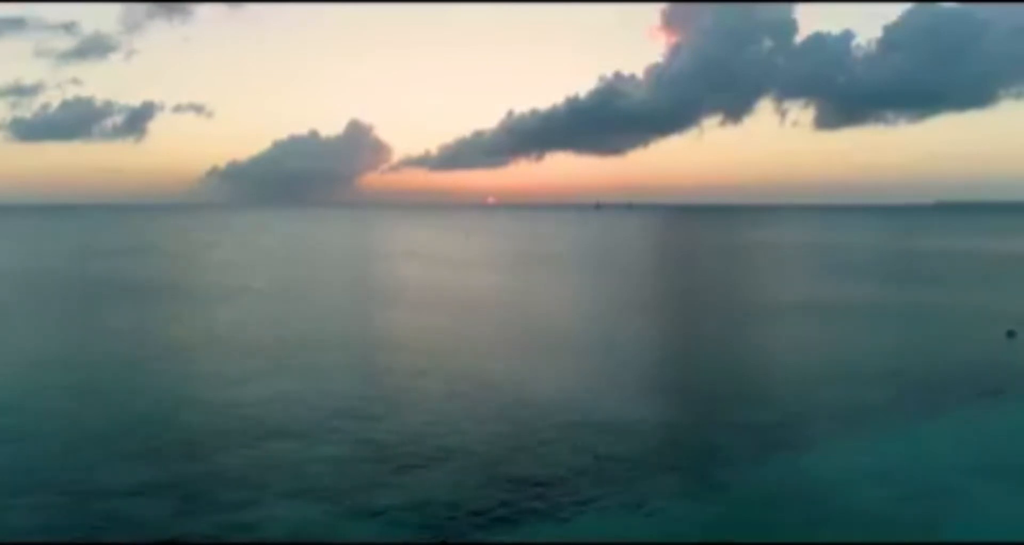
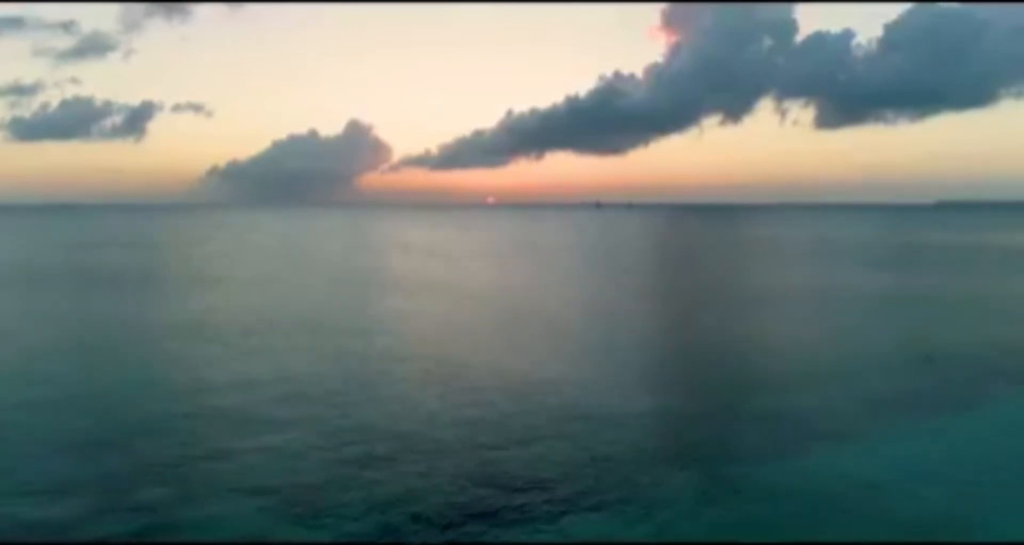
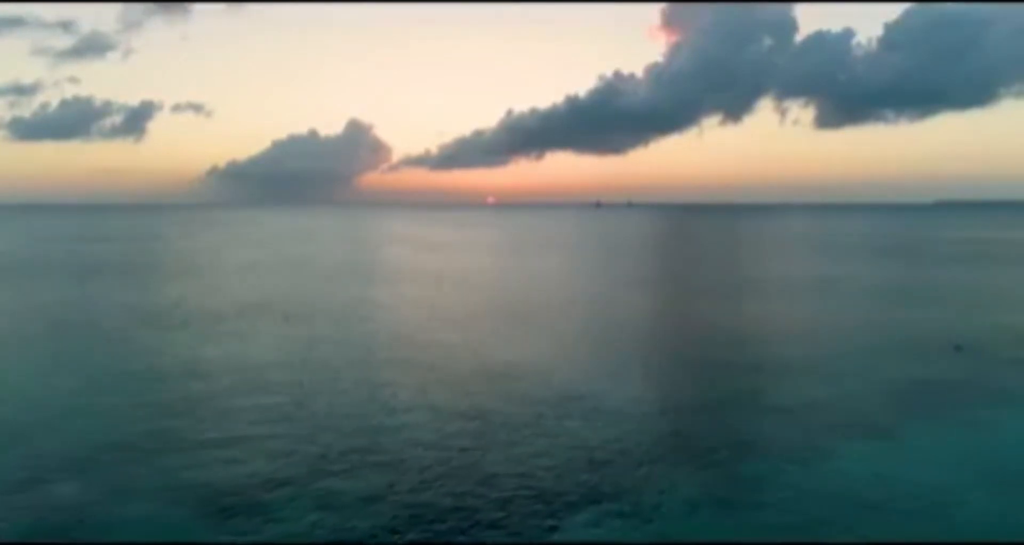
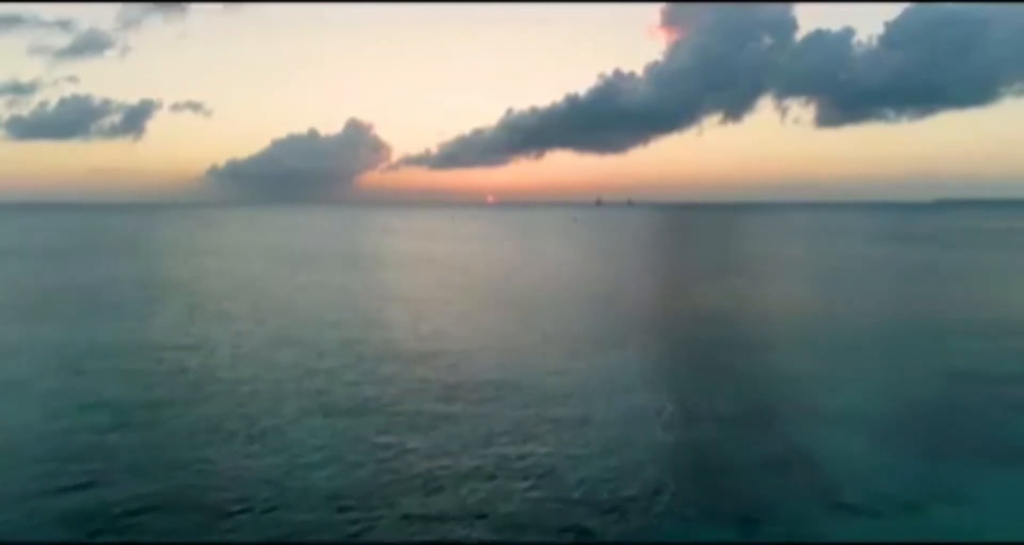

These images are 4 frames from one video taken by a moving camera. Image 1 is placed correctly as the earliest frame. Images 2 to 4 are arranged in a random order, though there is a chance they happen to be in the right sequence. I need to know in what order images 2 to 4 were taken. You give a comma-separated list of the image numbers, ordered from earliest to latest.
2, 3, 4
